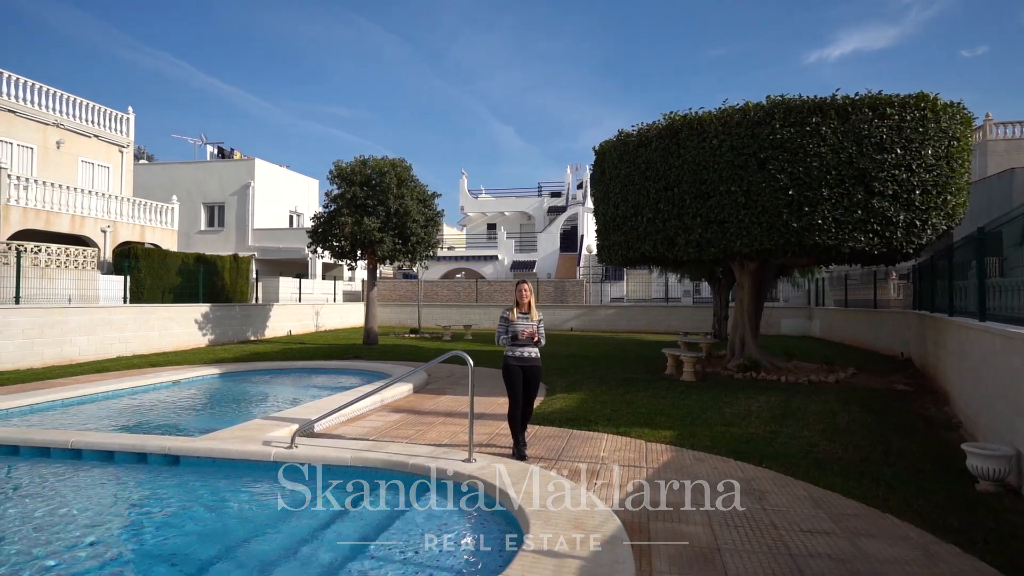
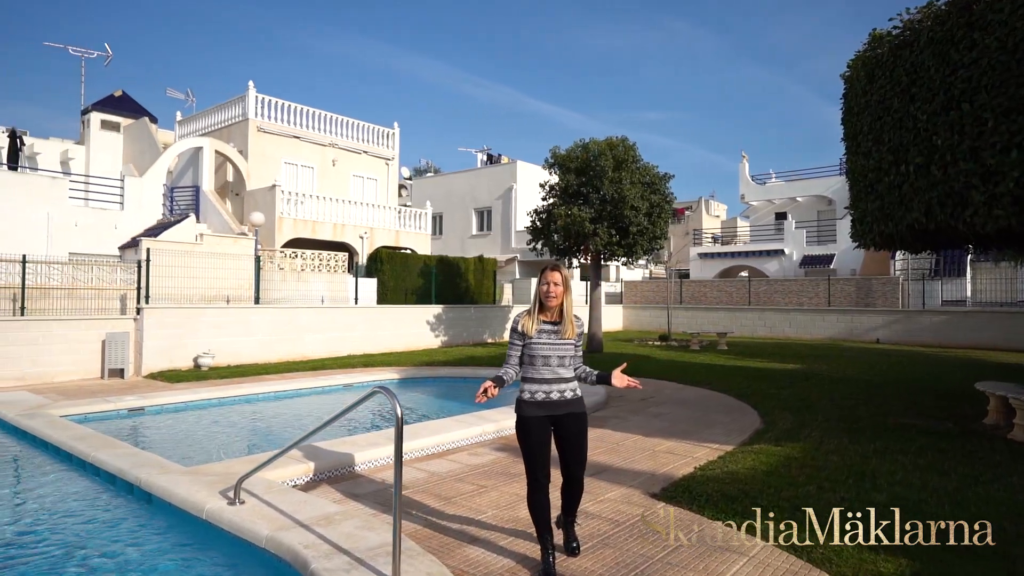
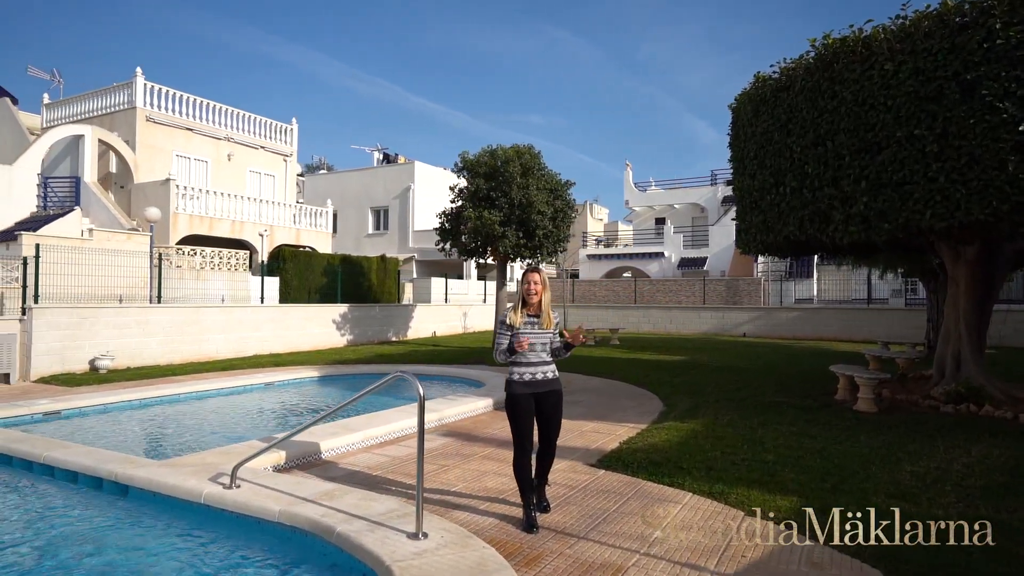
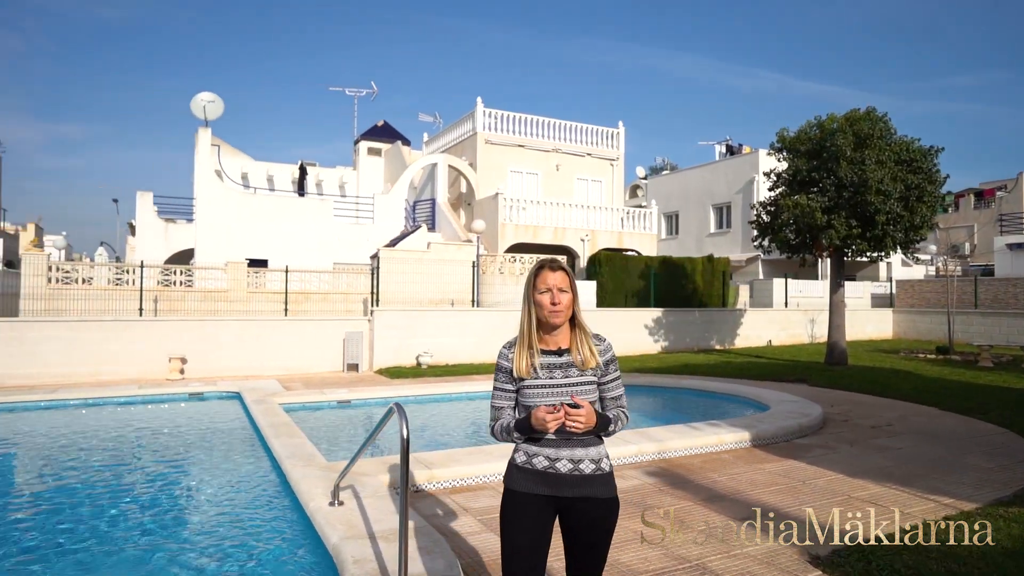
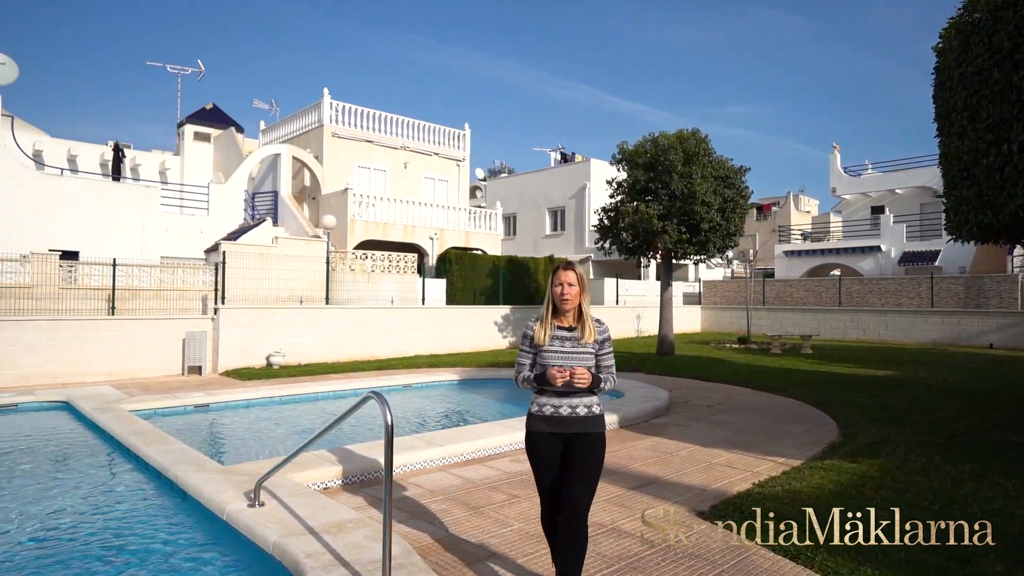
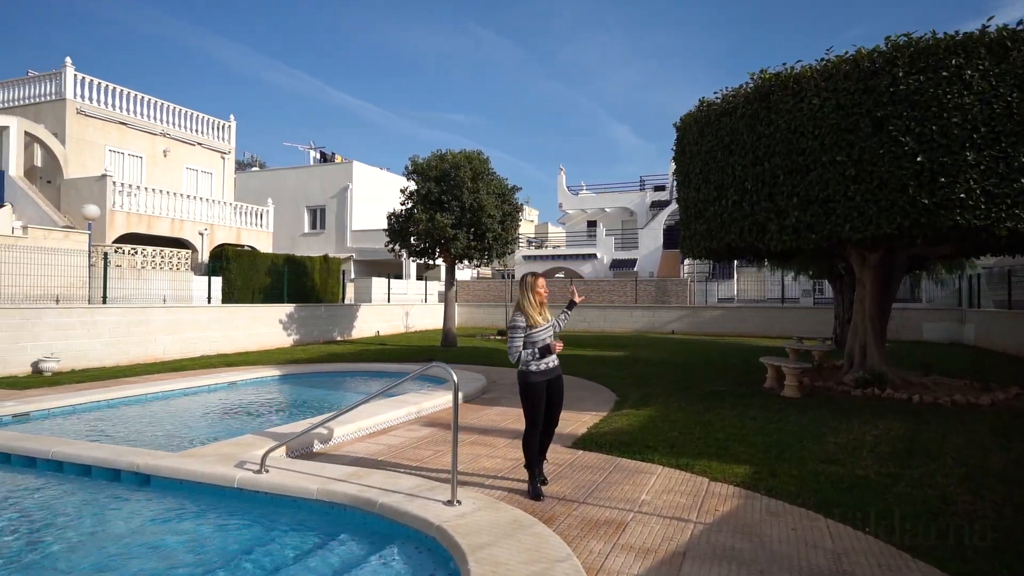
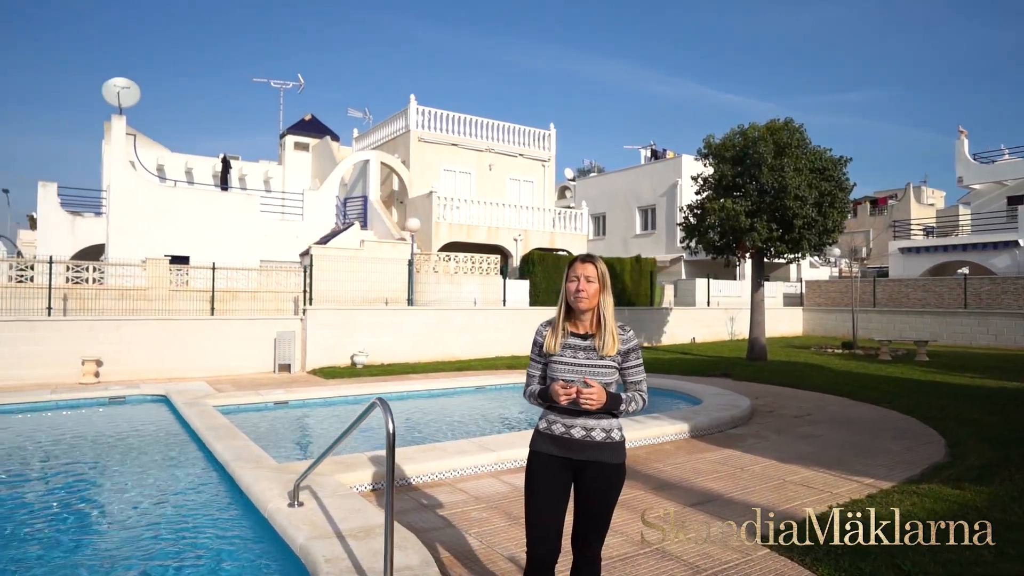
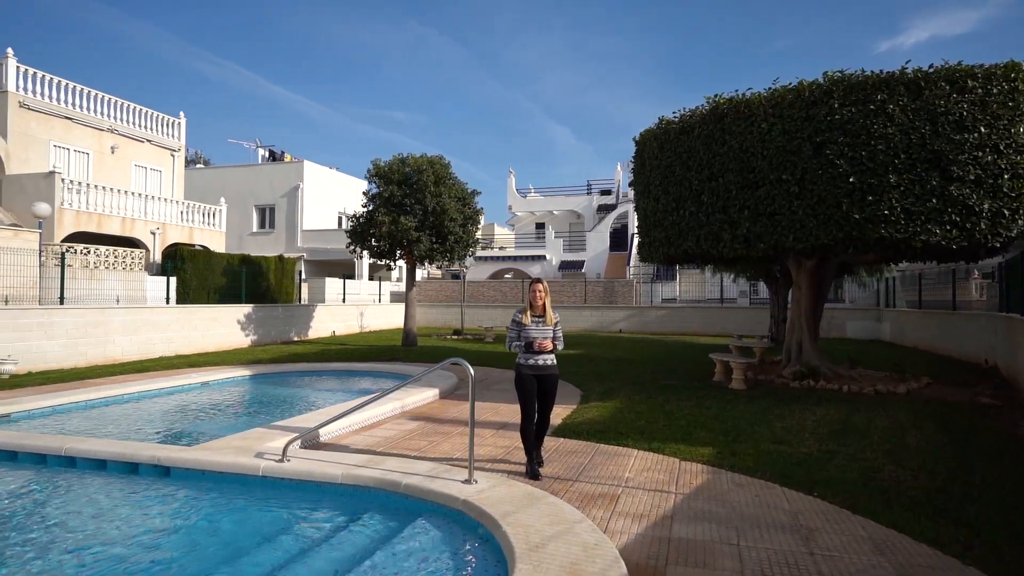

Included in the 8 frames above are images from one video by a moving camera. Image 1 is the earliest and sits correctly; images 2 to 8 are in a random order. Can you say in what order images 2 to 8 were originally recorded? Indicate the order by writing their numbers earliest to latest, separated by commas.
8, 6, 3, 2, 5, 7, 4
